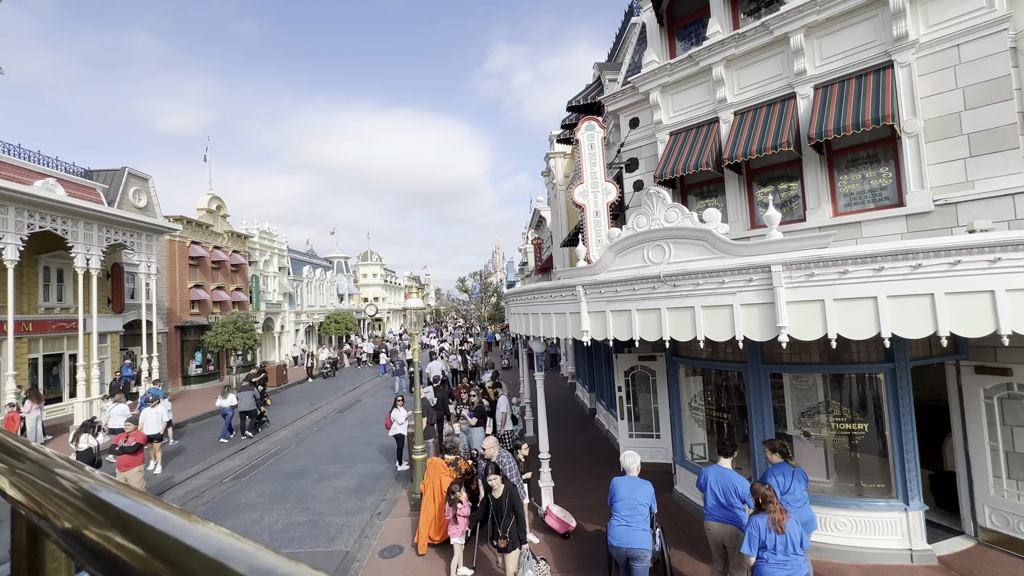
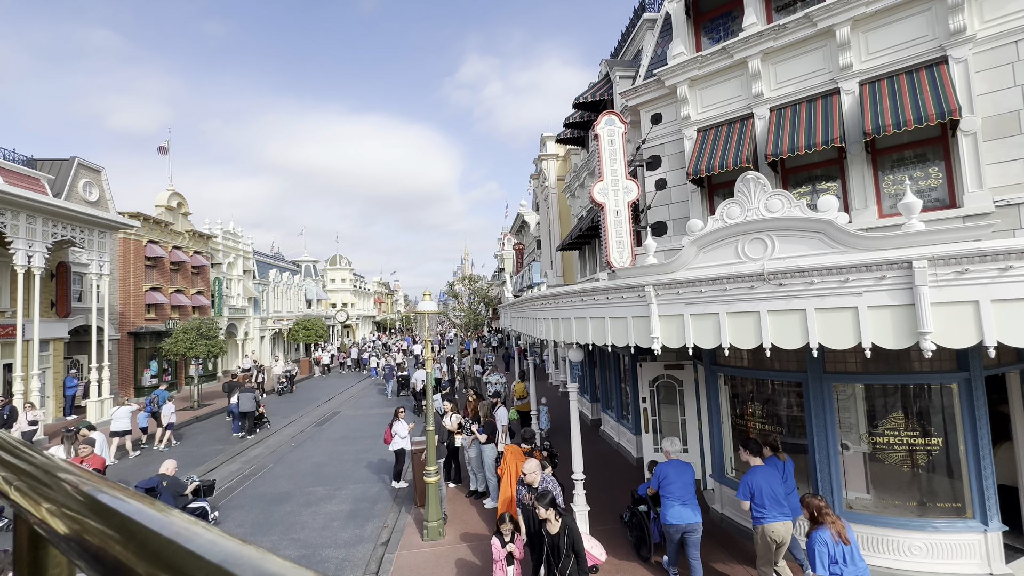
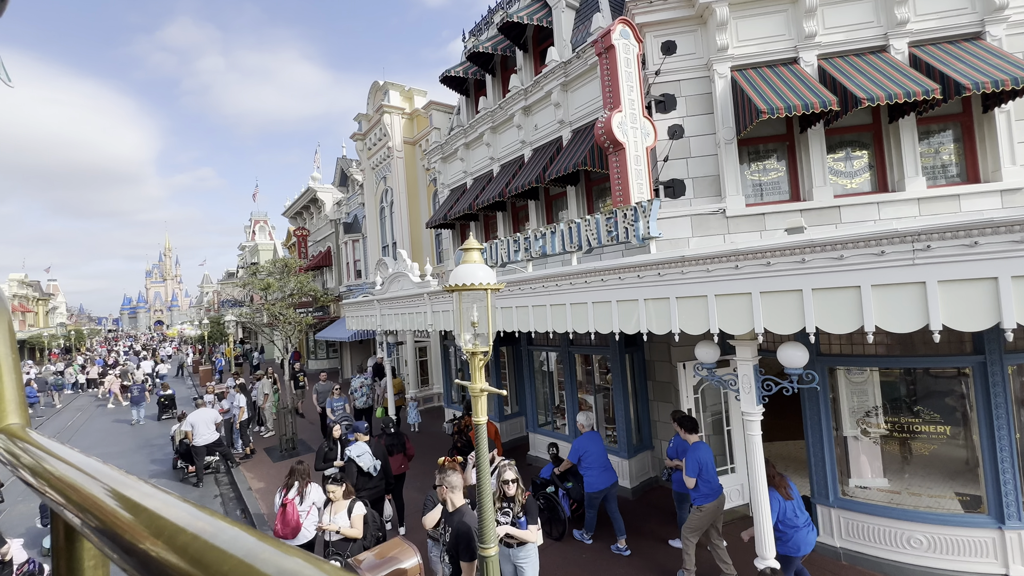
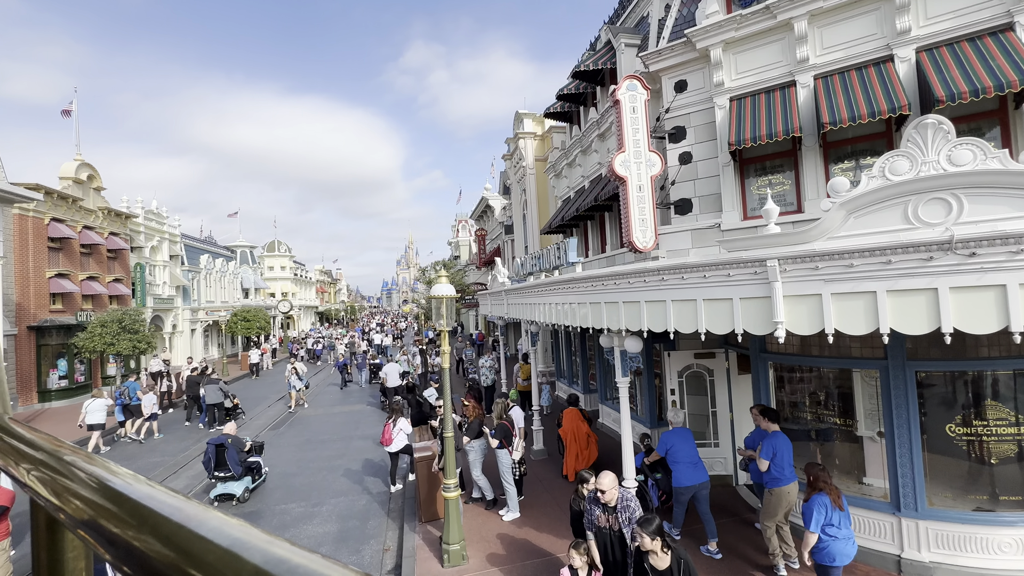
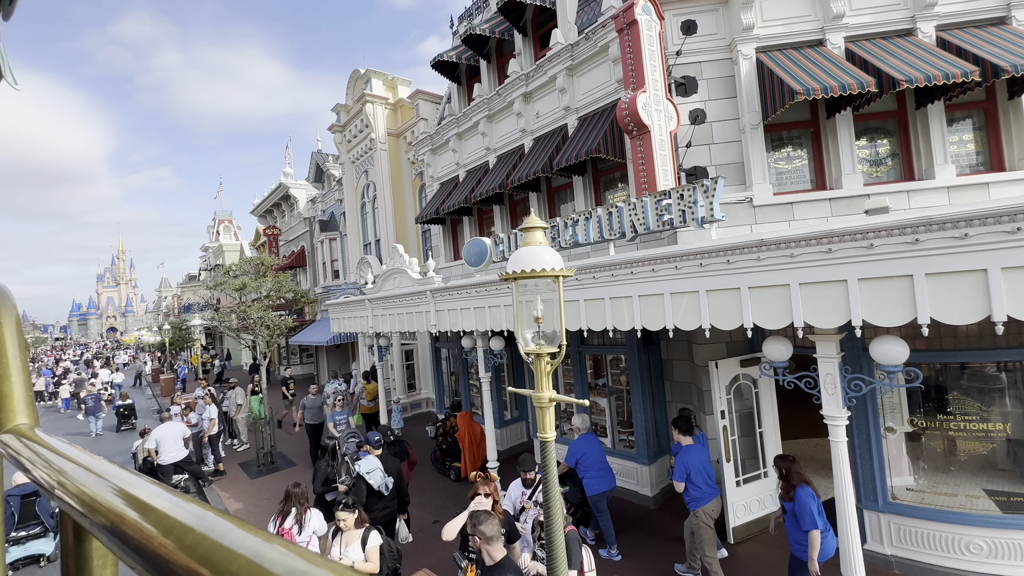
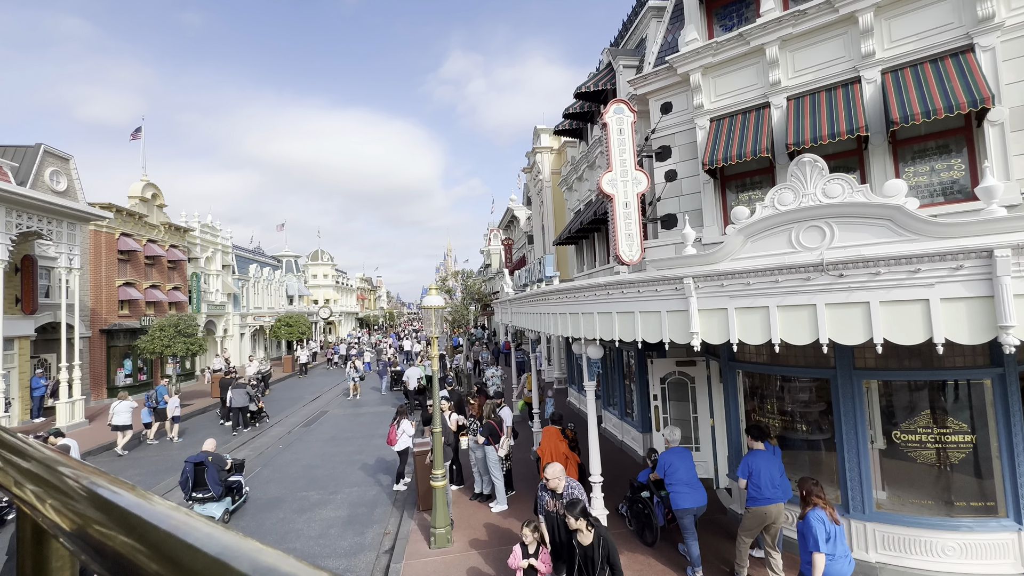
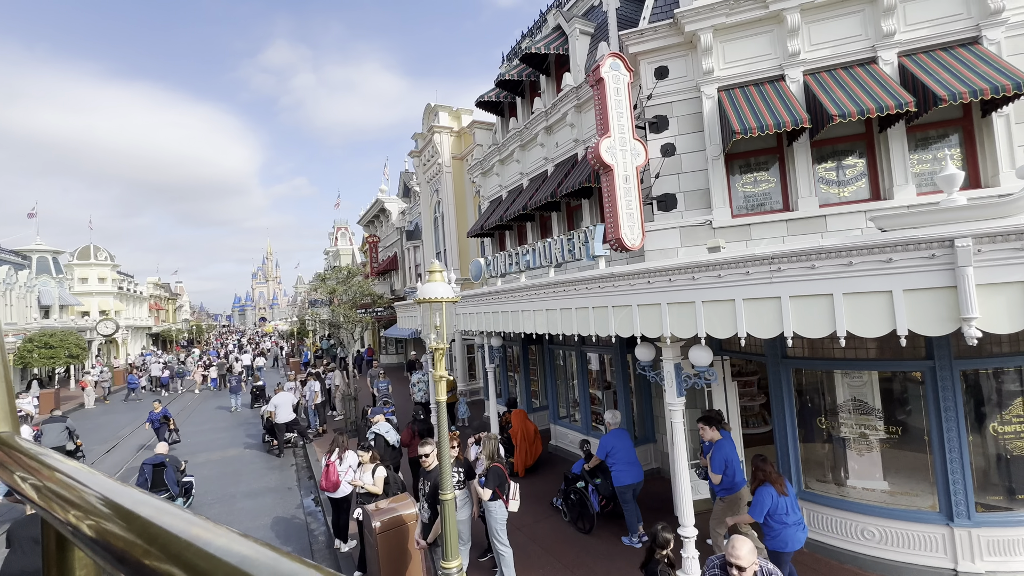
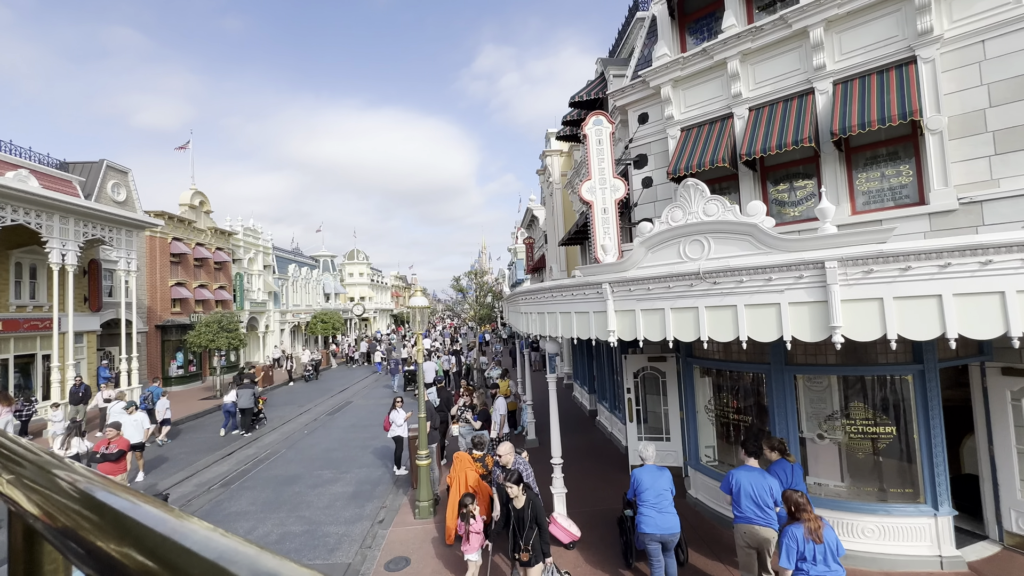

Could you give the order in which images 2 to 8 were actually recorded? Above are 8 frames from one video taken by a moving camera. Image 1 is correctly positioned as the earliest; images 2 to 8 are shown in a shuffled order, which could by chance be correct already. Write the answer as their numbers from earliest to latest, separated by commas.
8, 2, 6, 4, 7, 3, 5
